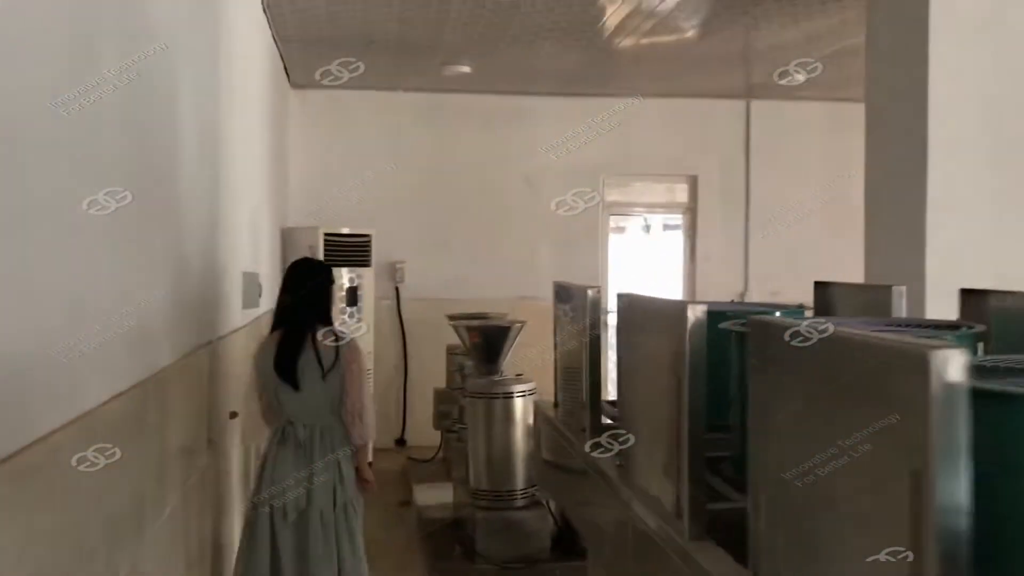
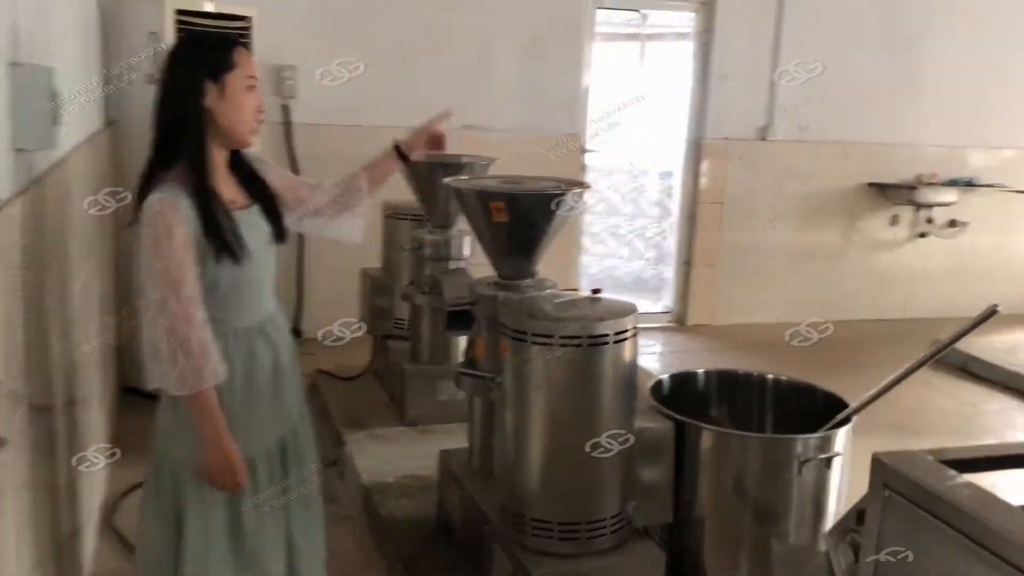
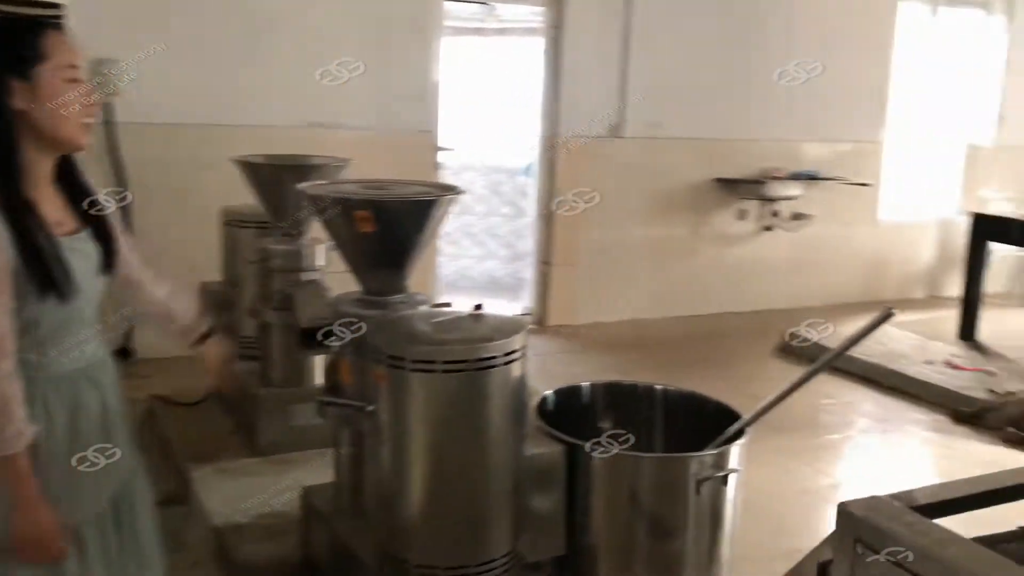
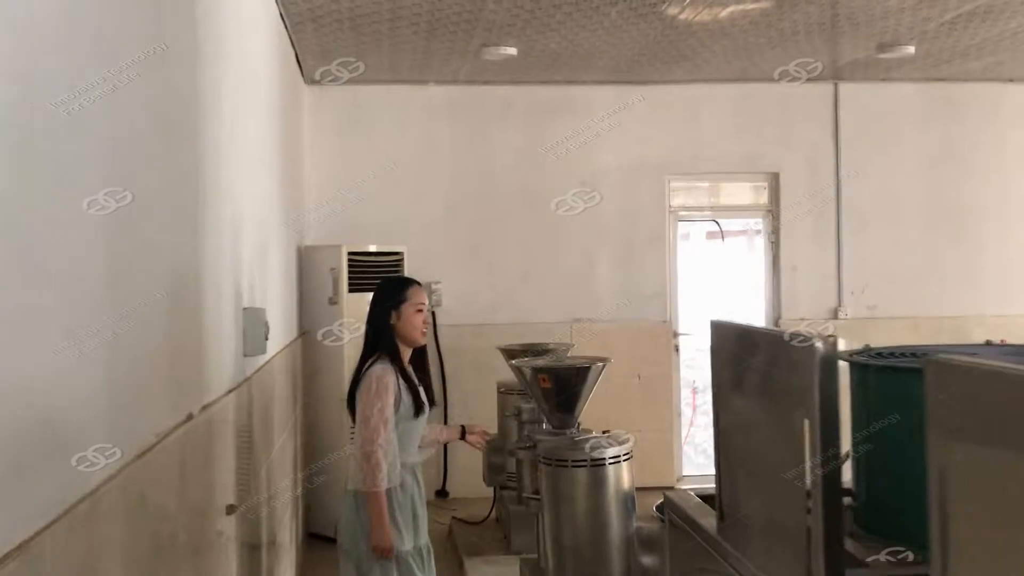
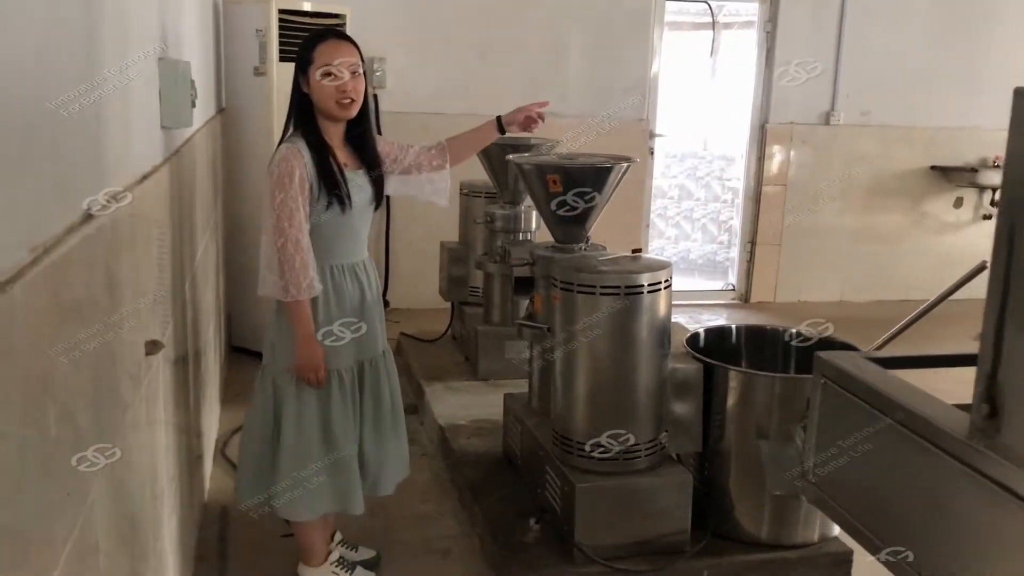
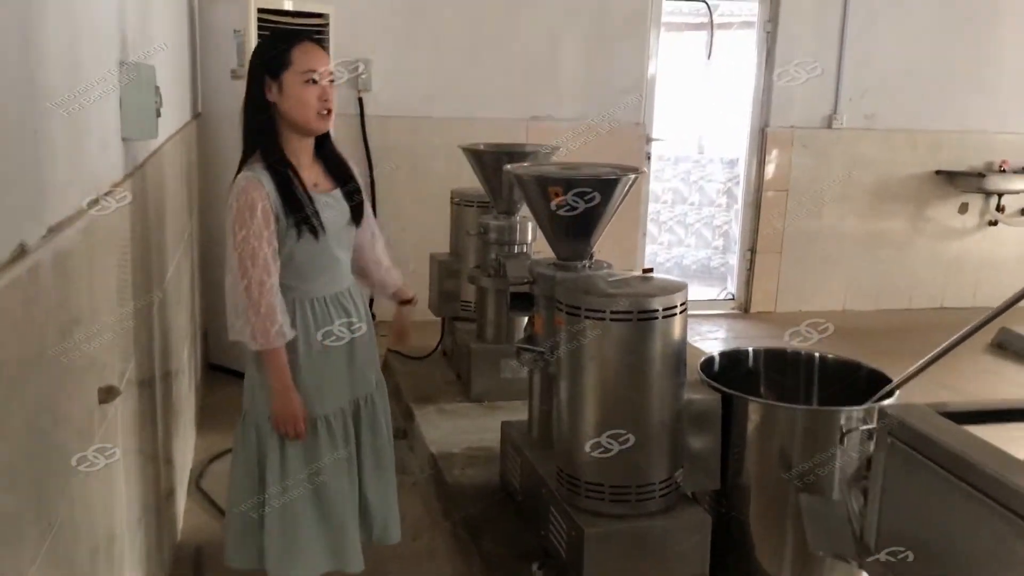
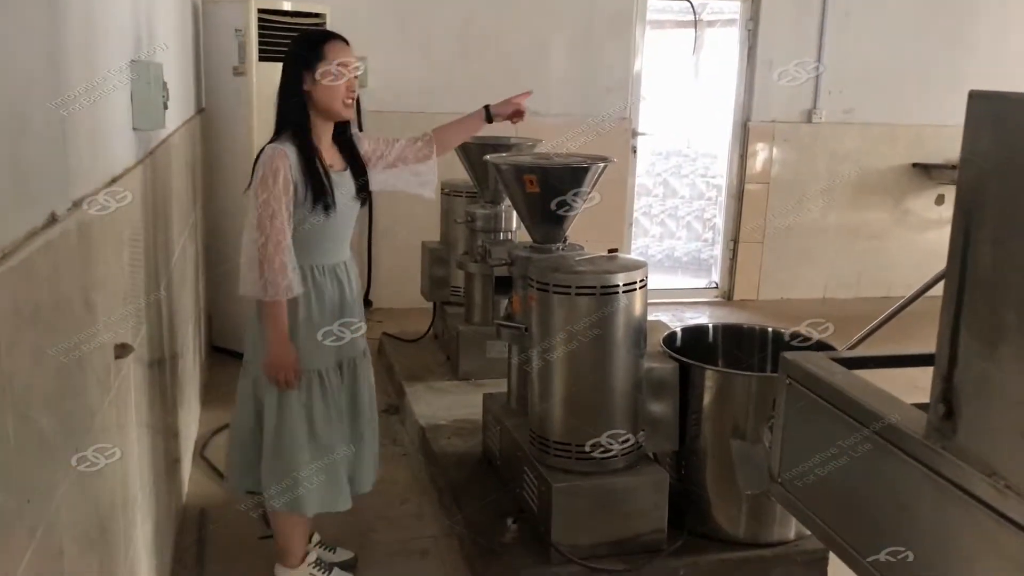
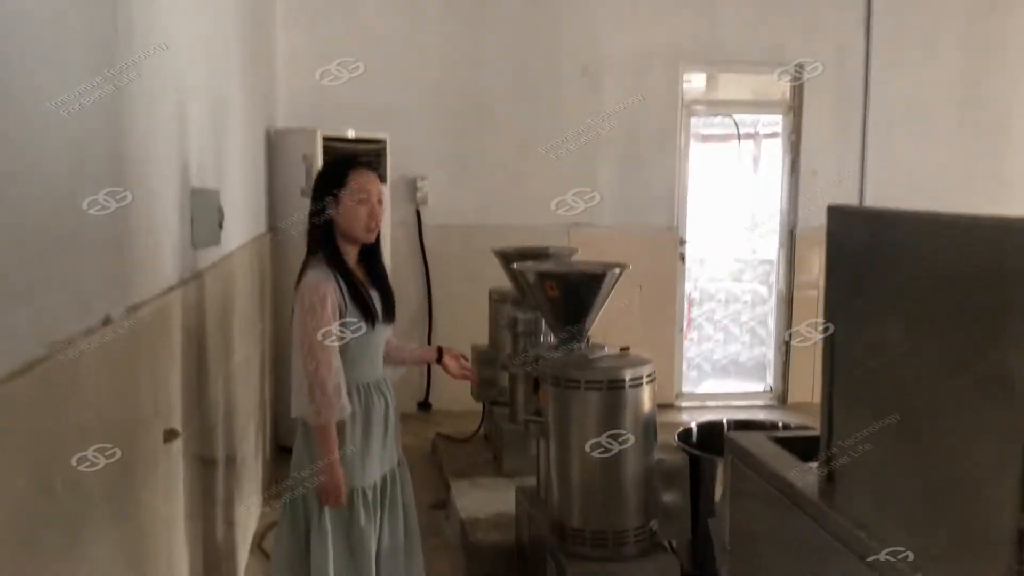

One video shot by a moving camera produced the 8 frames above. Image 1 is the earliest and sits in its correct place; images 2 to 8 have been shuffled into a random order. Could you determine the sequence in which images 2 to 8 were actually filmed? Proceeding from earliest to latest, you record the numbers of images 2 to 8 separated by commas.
4, 8, 7, 5, 6, 2, 3
